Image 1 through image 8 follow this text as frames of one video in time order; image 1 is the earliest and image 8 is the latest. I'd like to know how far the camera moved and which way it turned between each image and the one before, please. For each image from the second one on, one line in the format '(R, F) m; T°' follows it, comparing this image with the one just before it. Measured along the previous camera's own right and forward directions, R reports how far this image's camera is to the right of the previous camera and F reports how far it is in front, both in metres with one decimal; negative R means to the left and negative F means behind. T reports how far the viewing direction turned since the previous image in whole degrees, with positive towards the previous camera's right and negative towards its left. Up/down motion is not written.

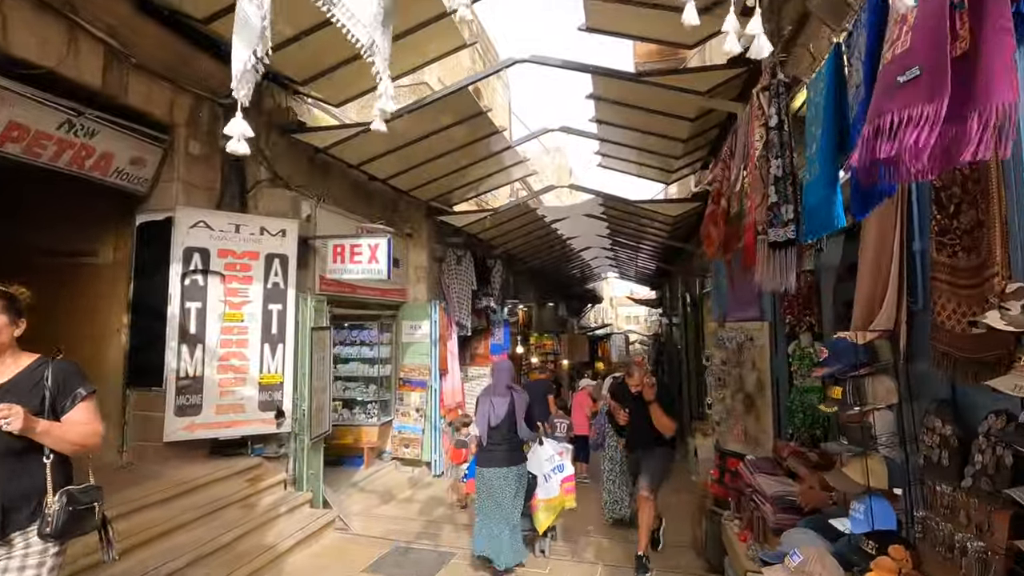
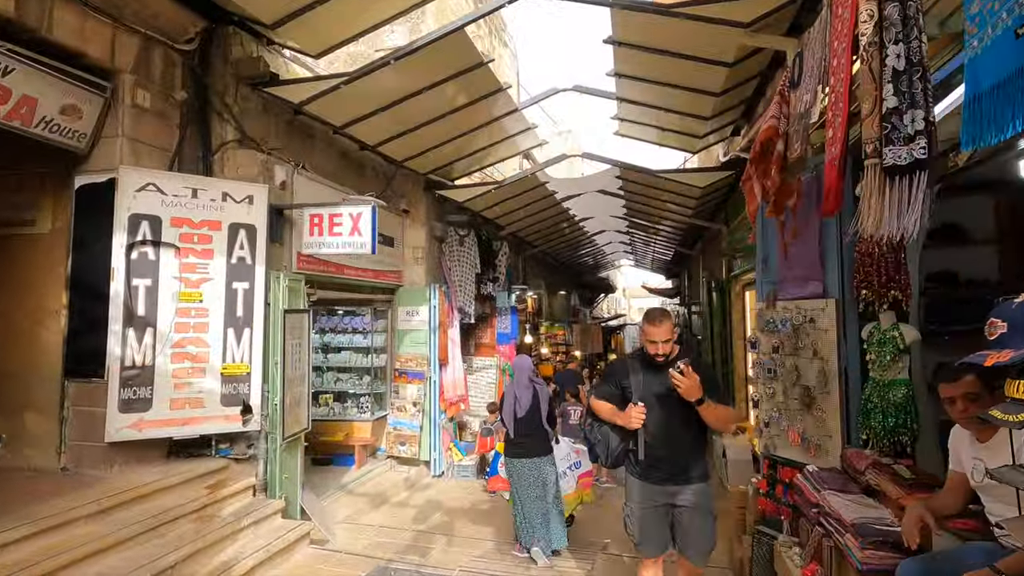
(+0.1, +0.8) m; -1°
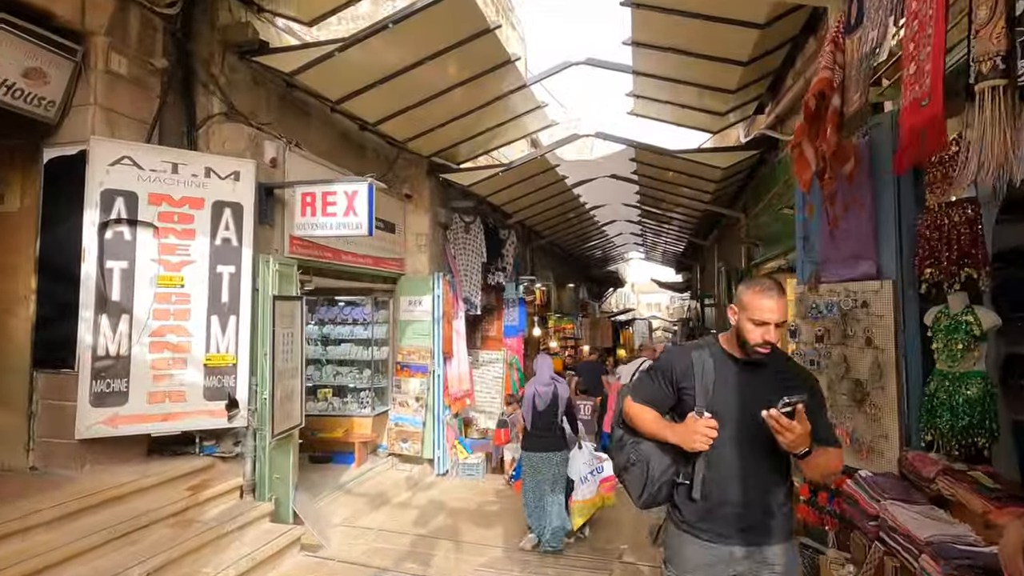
(0.0, +0.4) m; -1°
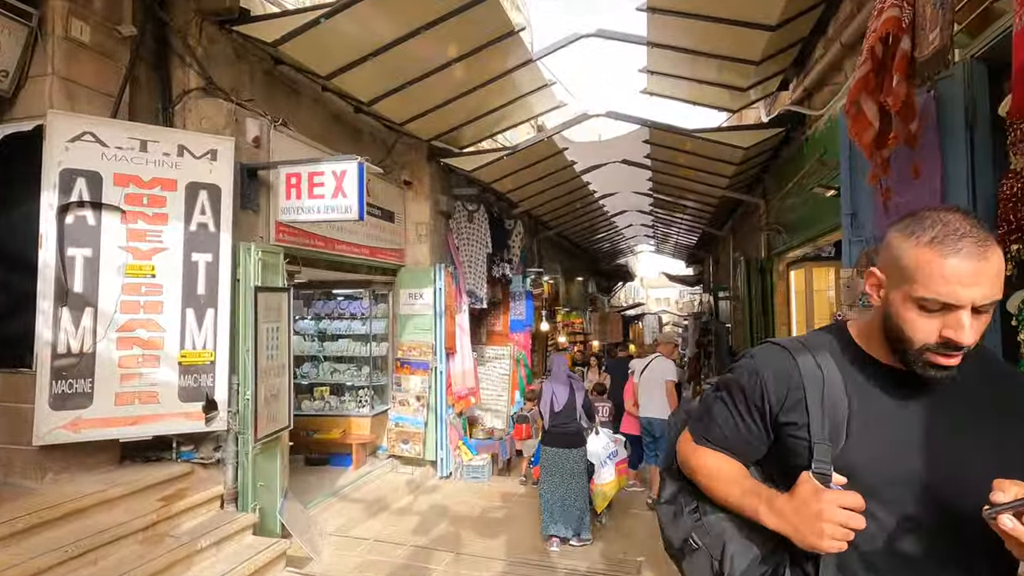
(0.0, +0.4) m; -1°
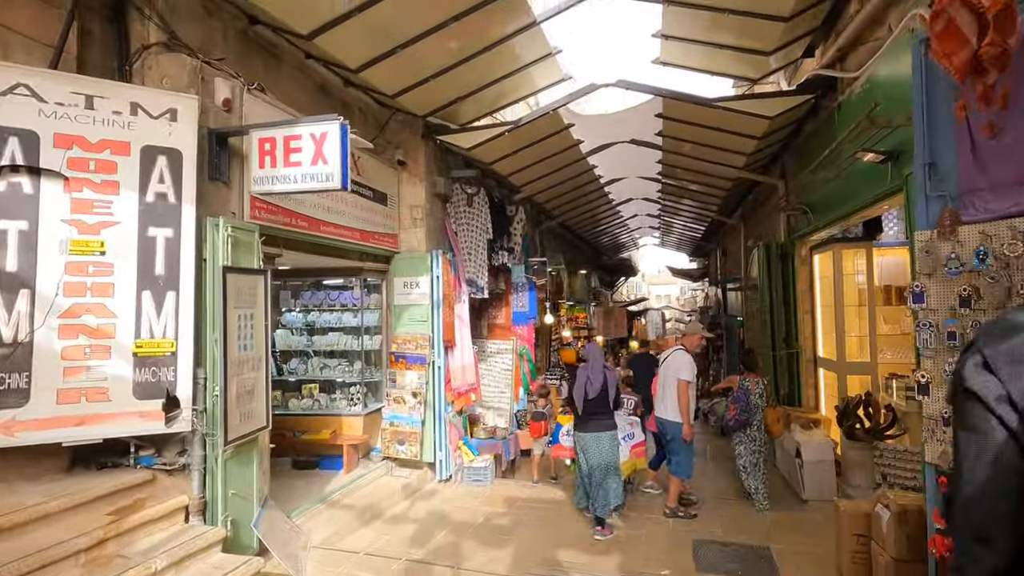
(0.0, +0.5) m; 0°
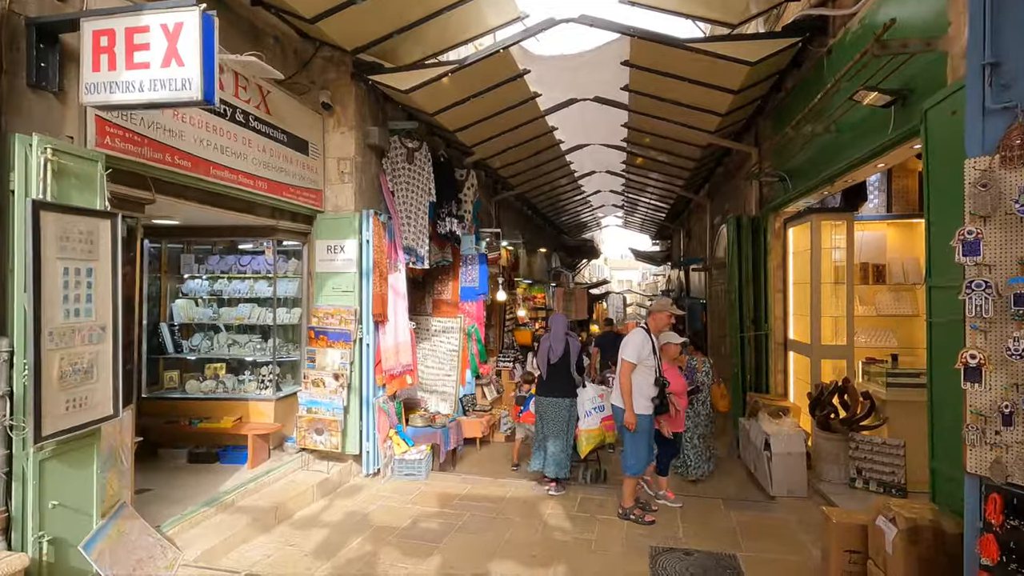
(+0.2, +0.8) m; +4°
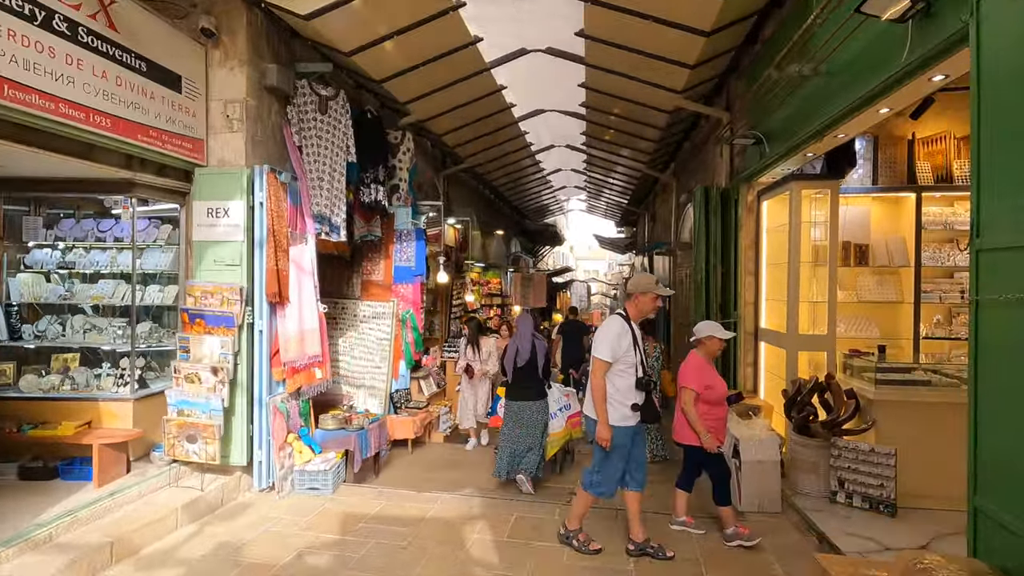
(+0.3, +0.9) m; +3°
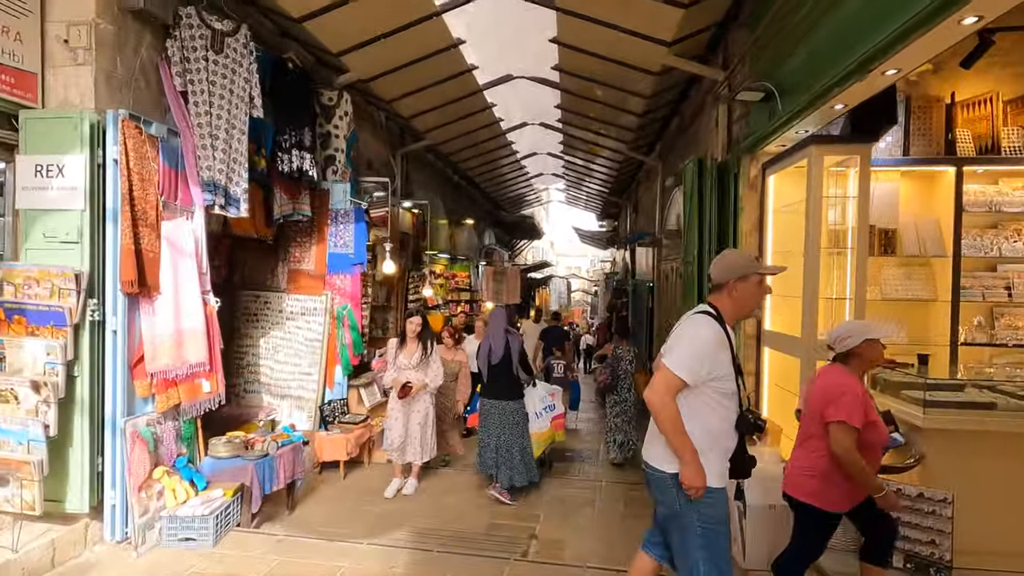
(+0.3, +1.0) m; +2°
